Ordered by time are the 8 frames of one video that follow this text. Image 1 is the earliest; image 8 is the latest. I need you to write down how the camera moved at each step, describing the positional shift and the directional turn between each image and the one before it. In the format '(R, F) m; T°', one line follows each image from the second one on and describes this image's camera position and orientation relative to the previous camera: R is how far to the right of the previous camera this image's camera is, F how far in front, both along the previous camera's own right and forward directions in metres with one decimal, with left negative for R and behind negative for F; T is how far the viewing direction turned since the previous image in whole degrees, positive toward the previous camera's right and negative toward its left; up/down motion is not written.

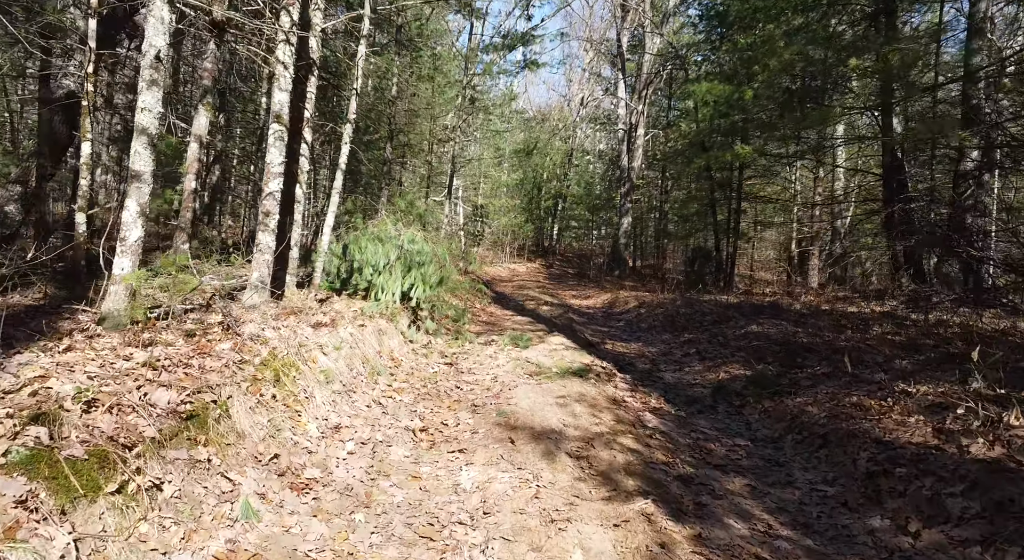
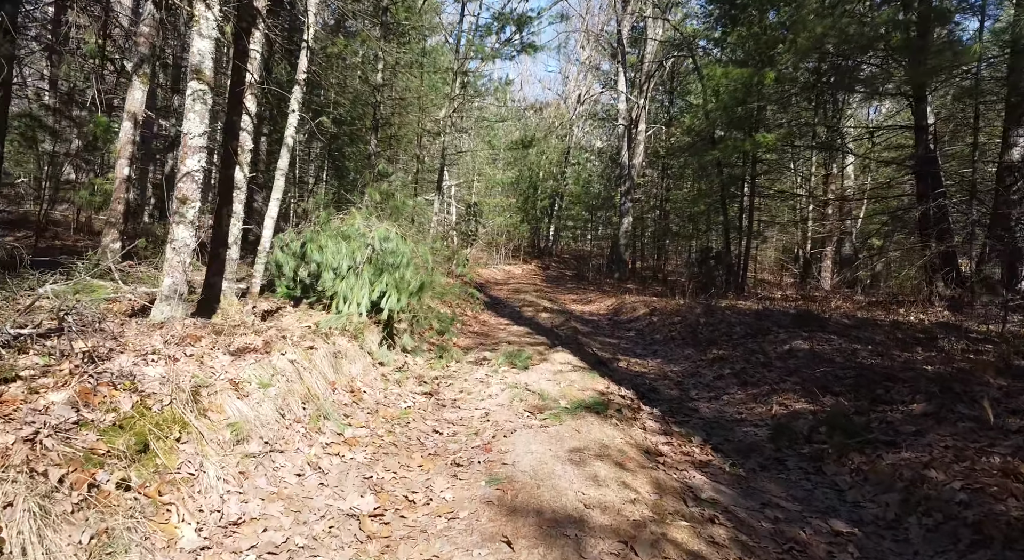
(0.0, +1.7) m; 0°
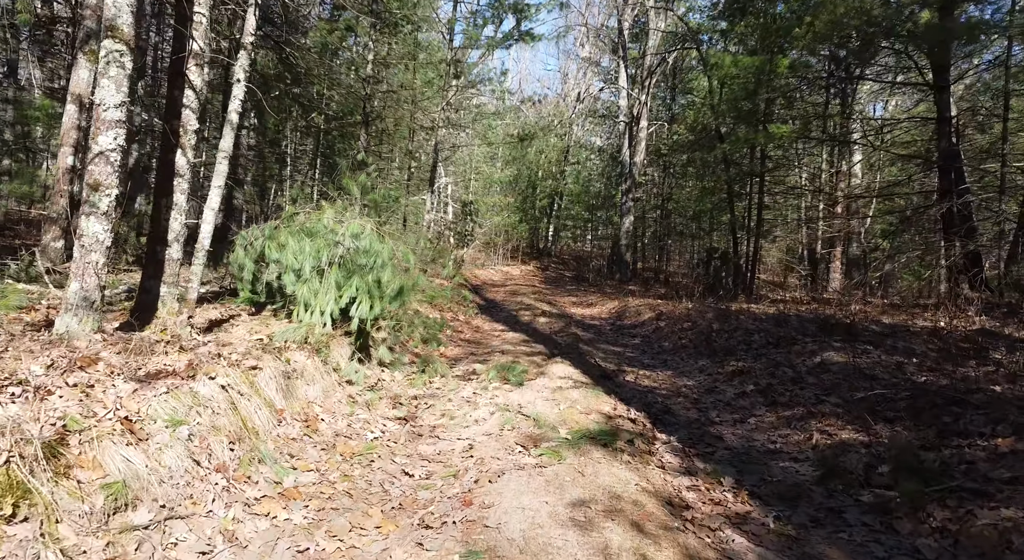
(+0.1, +1.0) m; 0°
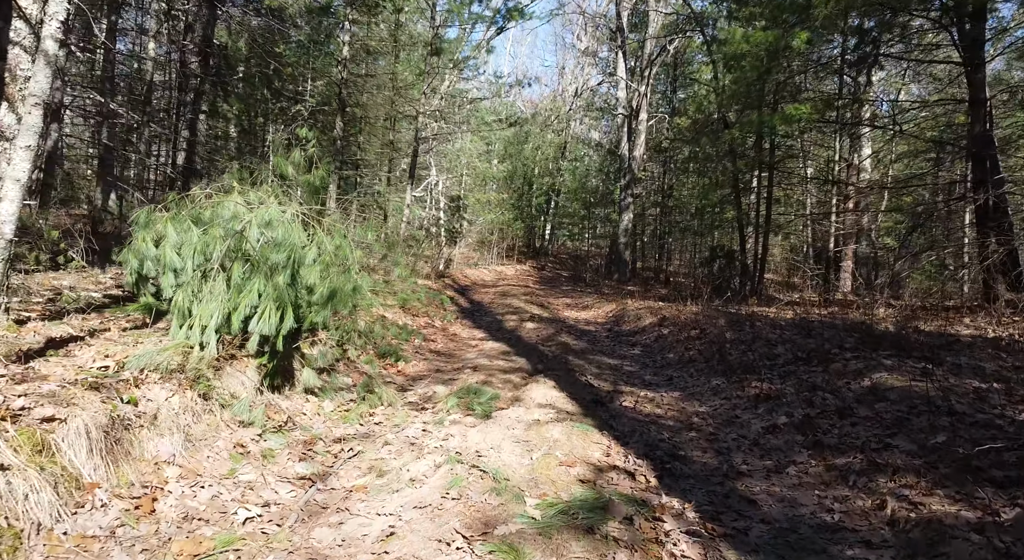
(+0.3, +1.5) m; 0°
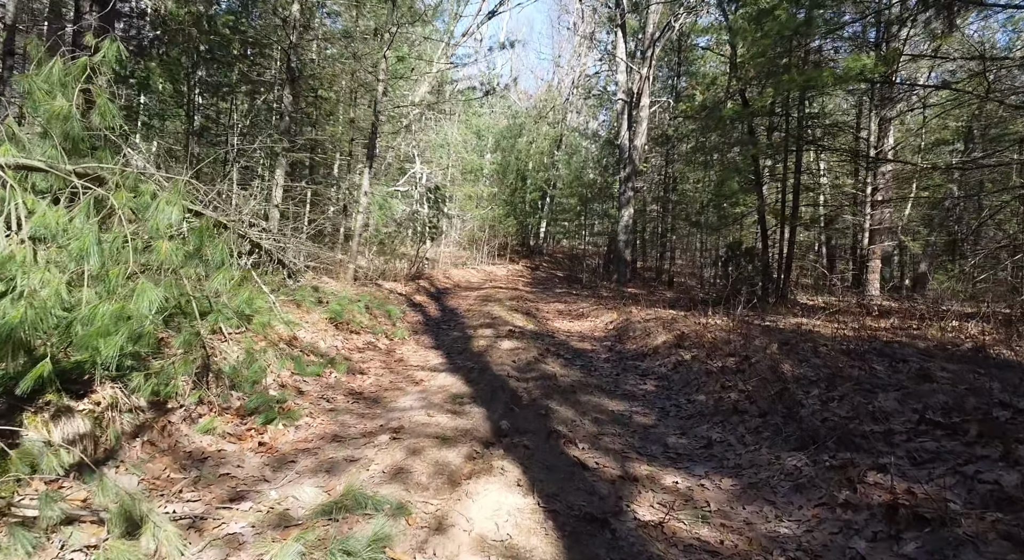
(+0.4, +2.9) m; 0°
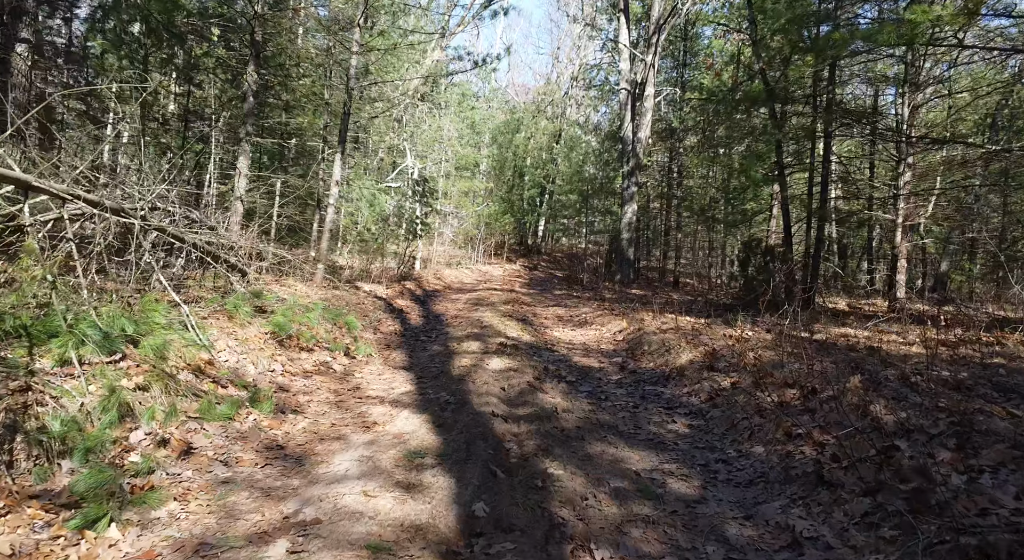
(+0.1, +1.8) m; 0°
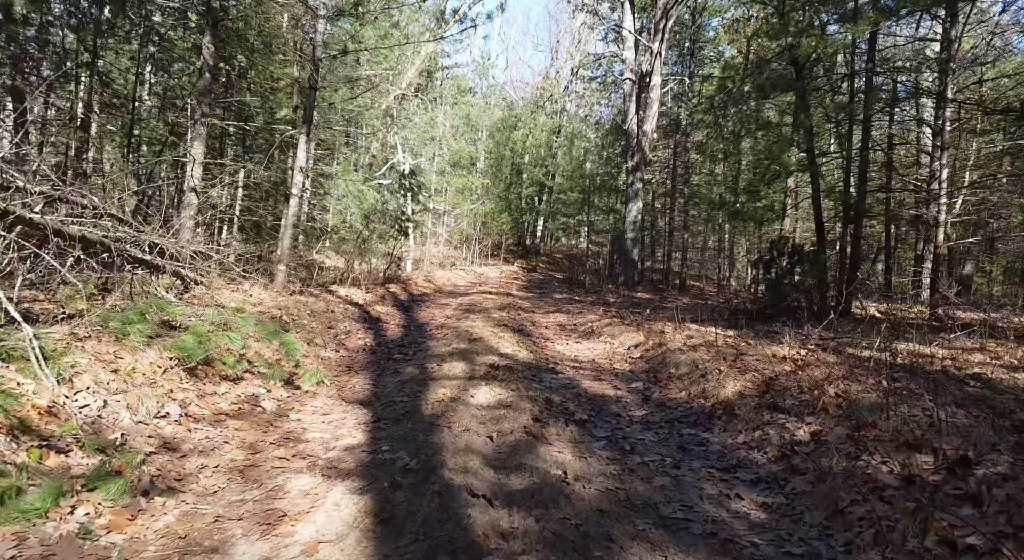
(+0.1, +1.8) m; 0°
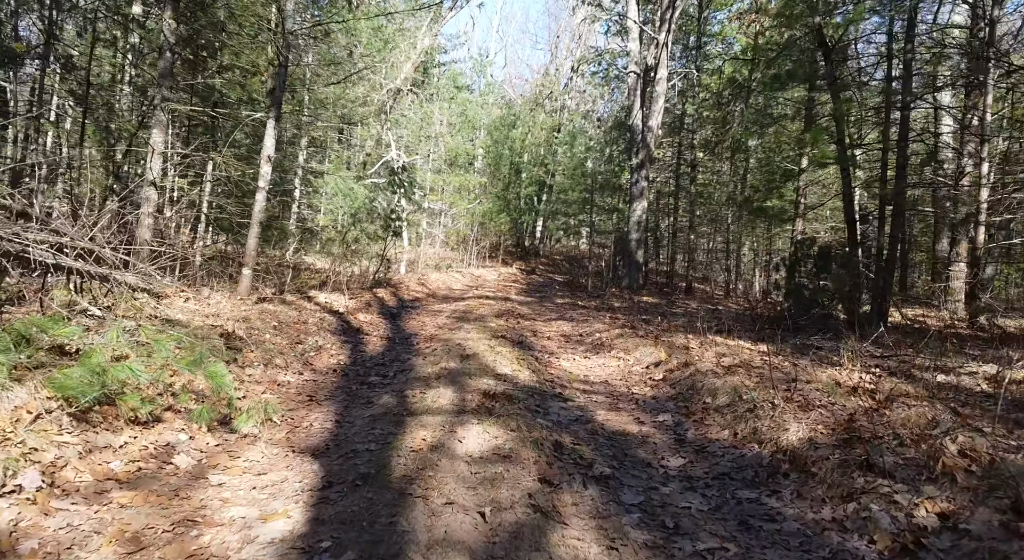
(0.0, +1.3) m; 0°
